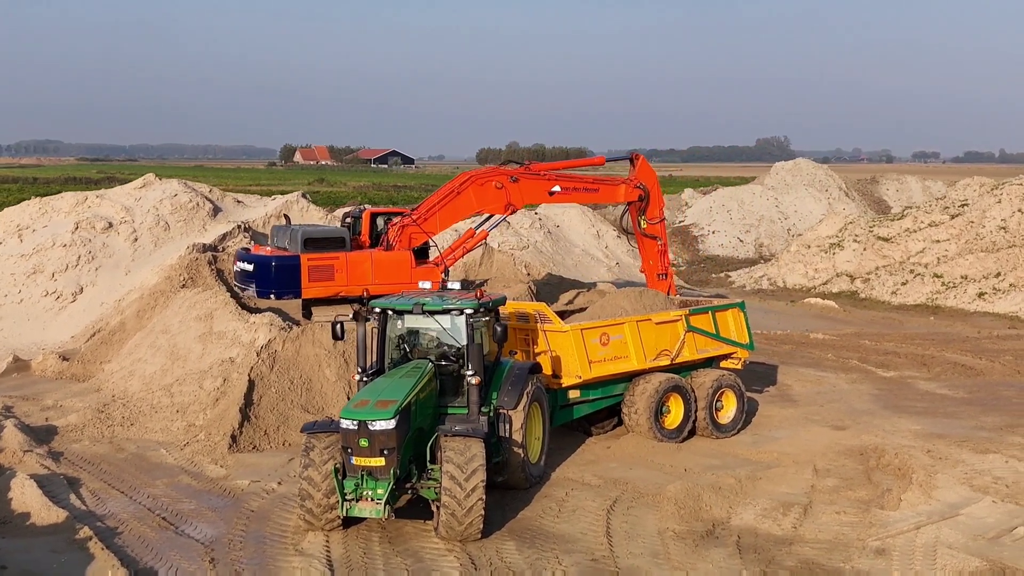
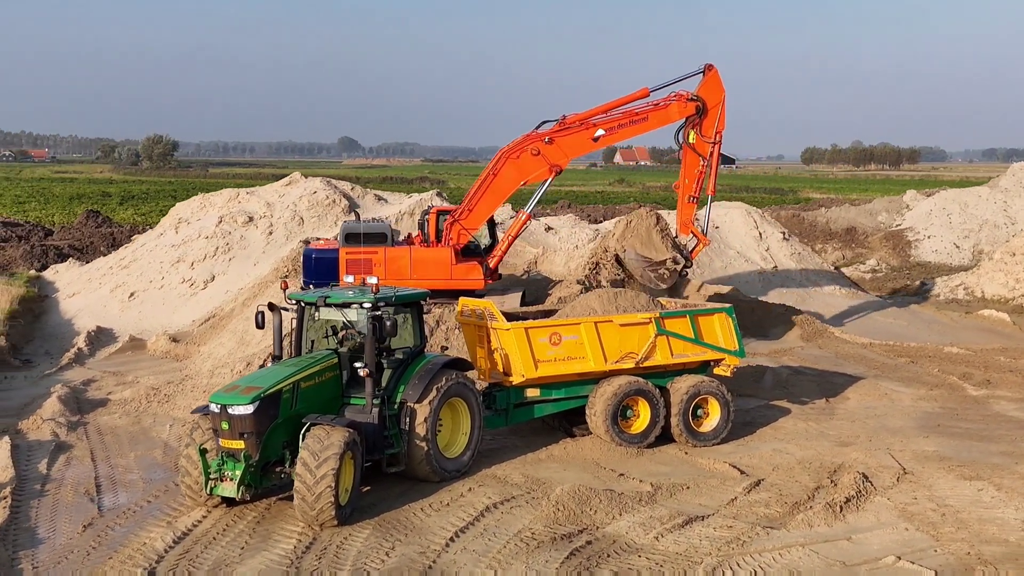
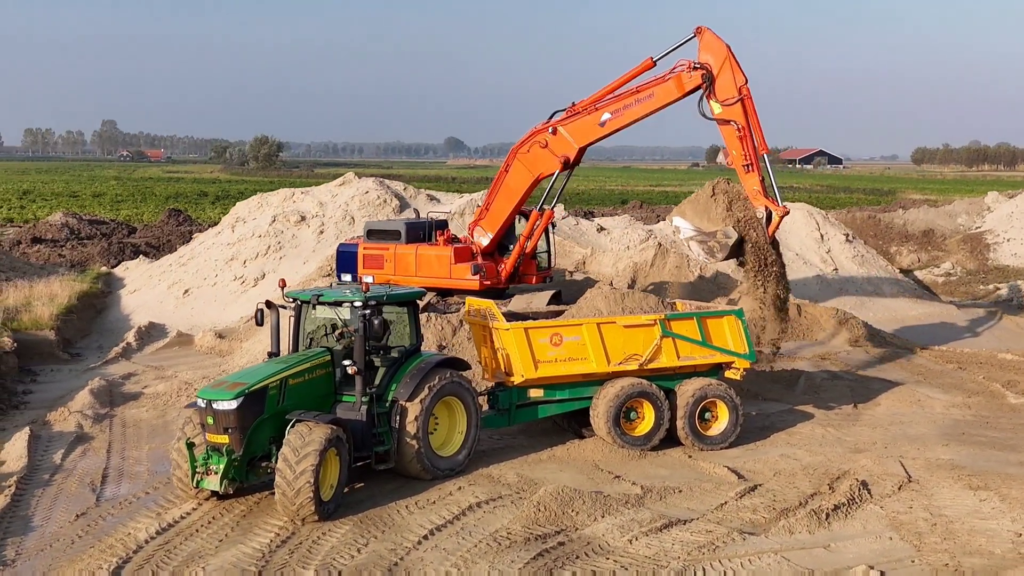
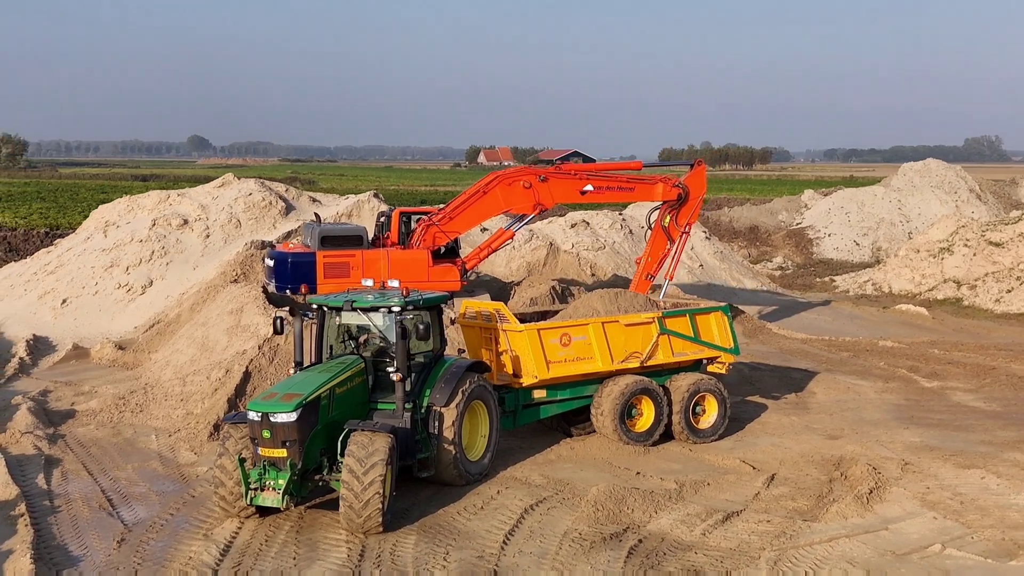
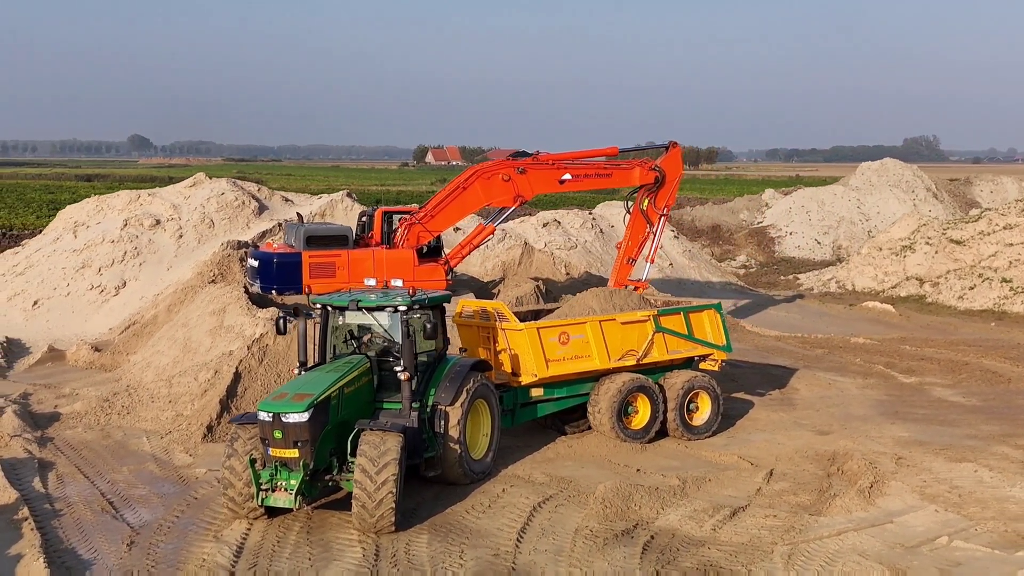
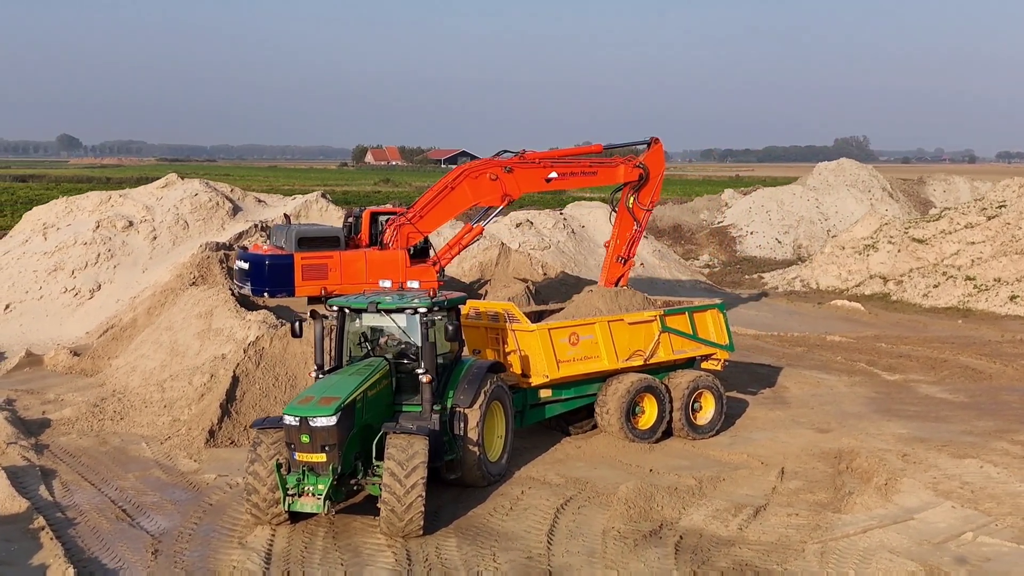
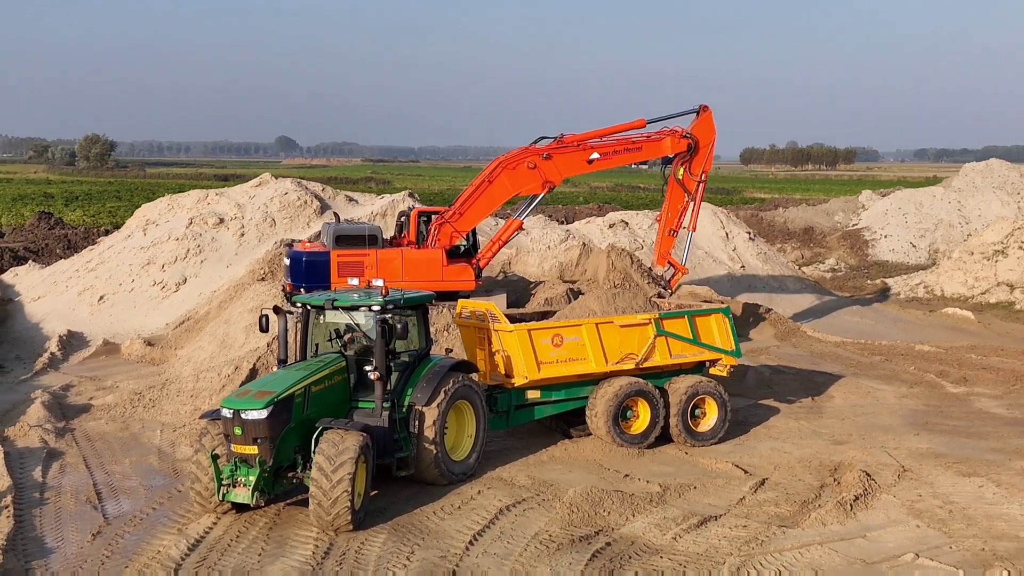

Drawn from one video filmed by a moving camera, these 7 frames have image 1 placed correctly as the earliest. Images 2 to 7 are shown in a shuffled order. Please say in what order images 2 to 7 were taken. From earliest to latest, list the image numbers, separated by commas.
6, 5, 4, 7, 2, 3
